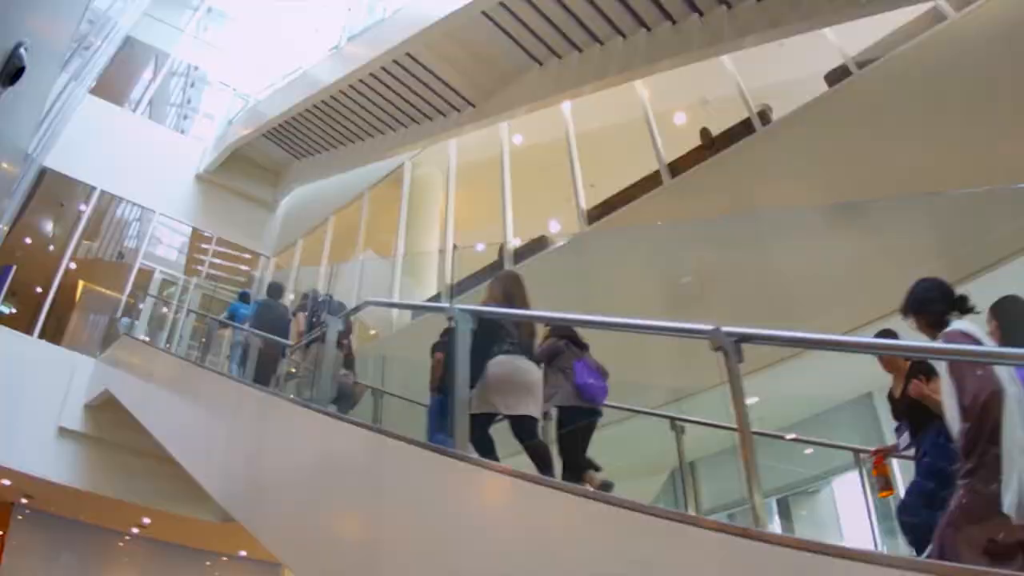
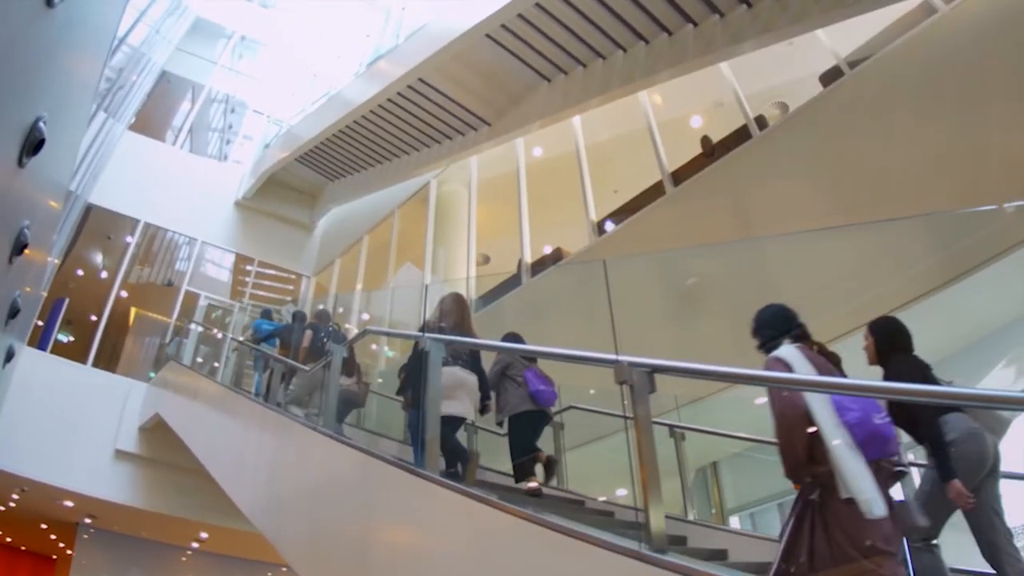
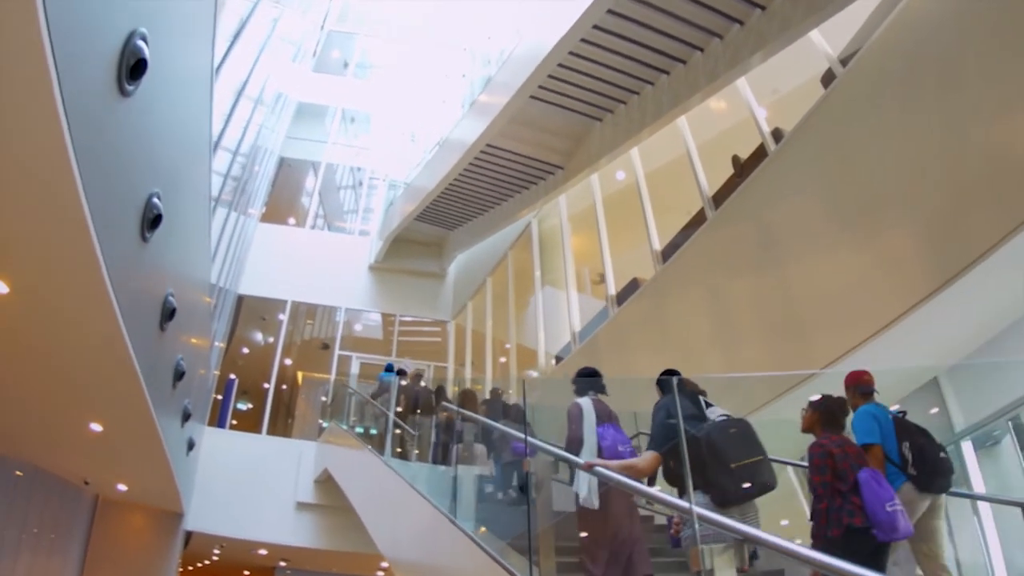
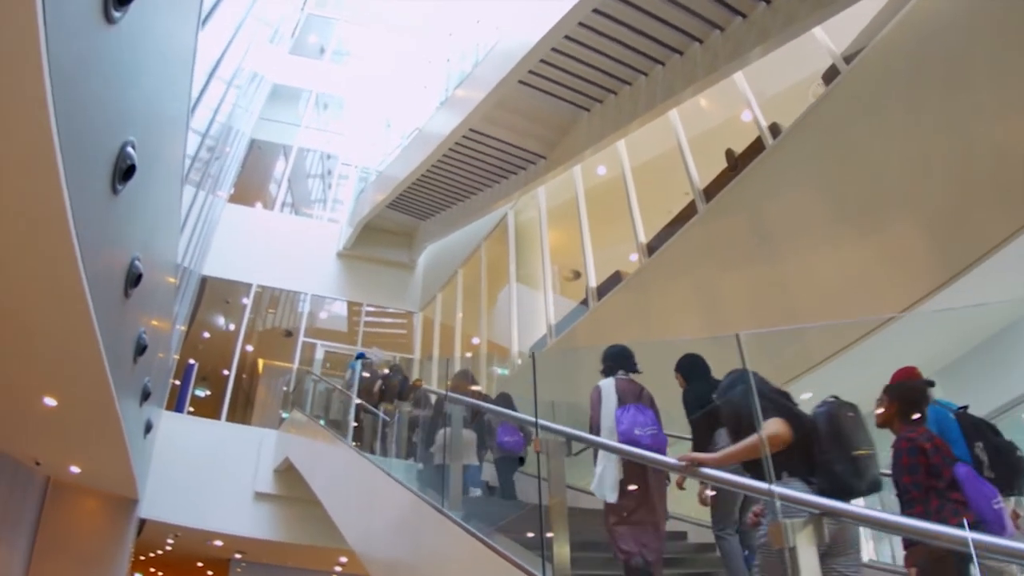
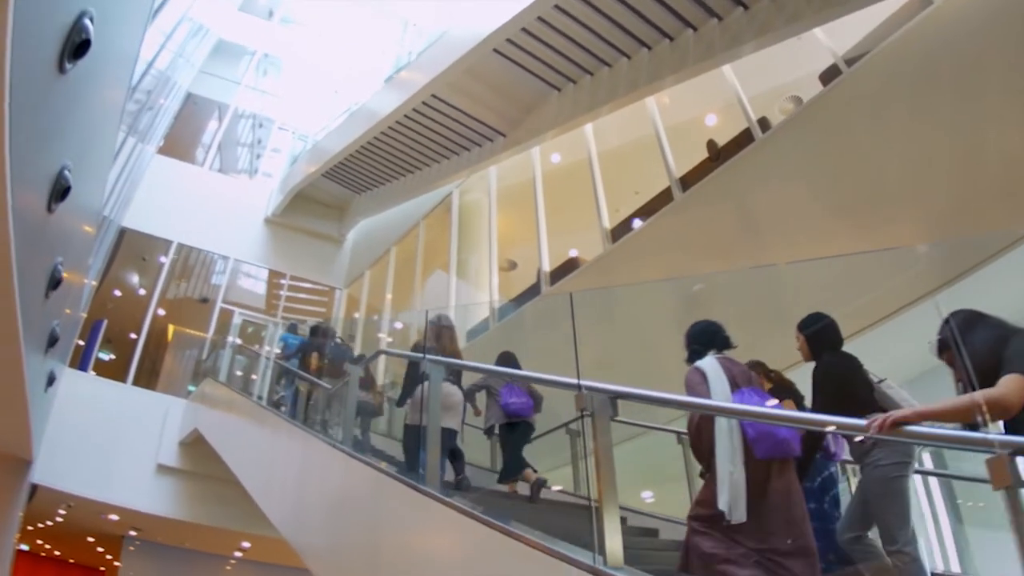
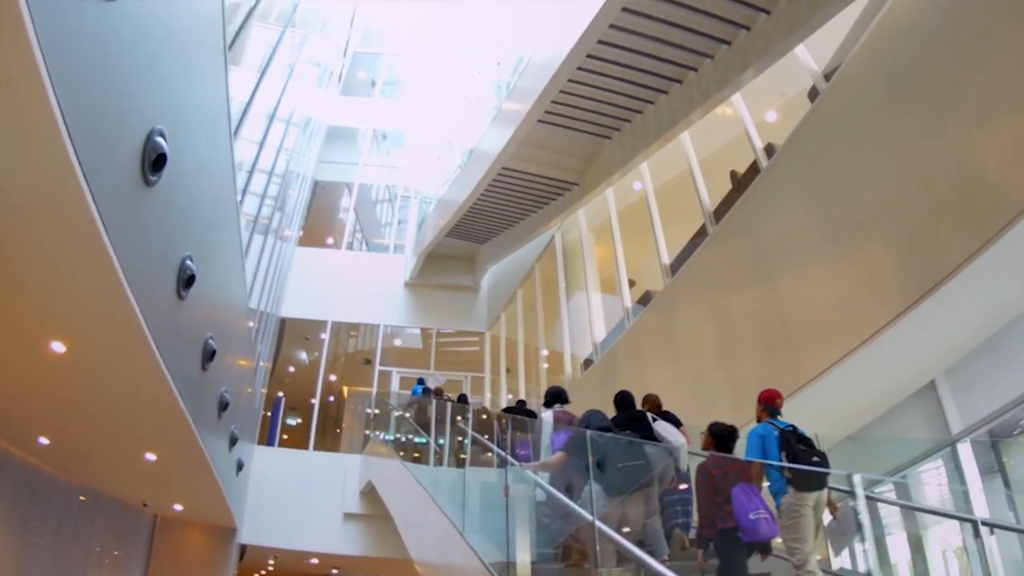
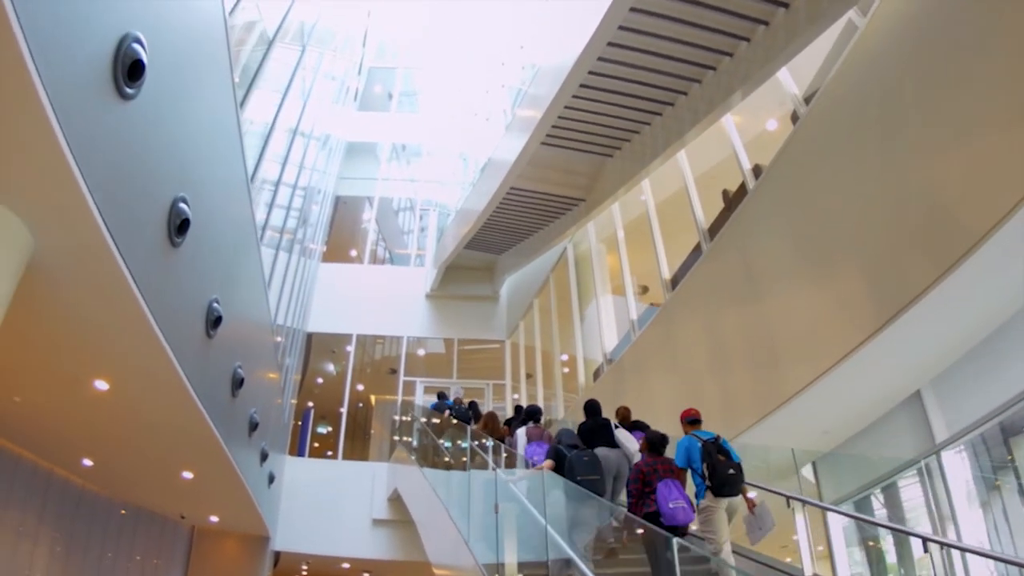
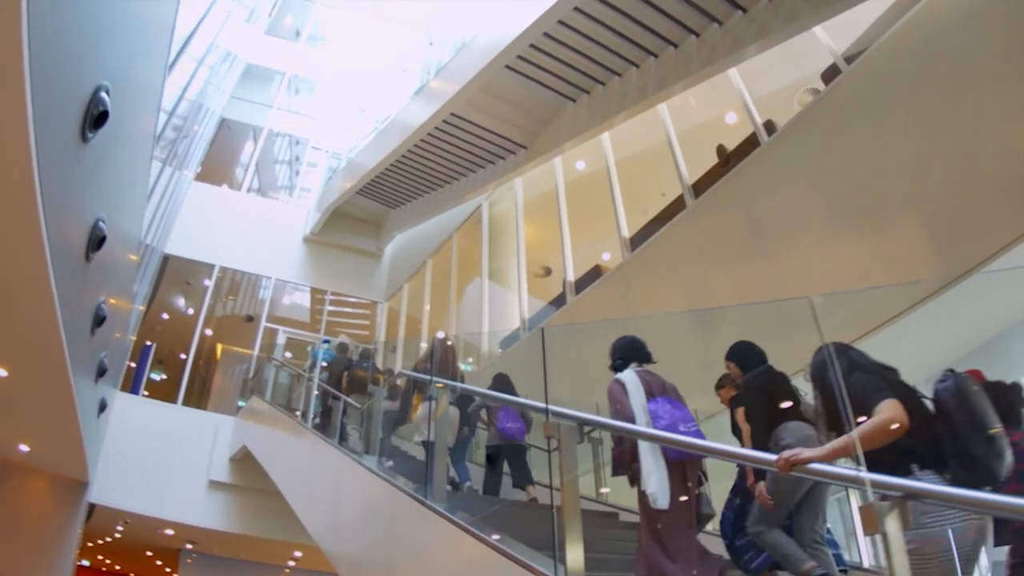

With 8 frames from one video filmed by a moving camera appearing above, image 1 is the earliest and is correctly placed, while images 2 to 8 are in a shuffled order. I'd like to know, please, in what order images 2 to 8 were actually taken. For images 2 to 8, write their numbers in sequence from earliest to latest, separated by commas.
2, 5, 8, 4, 3, 6, 7
